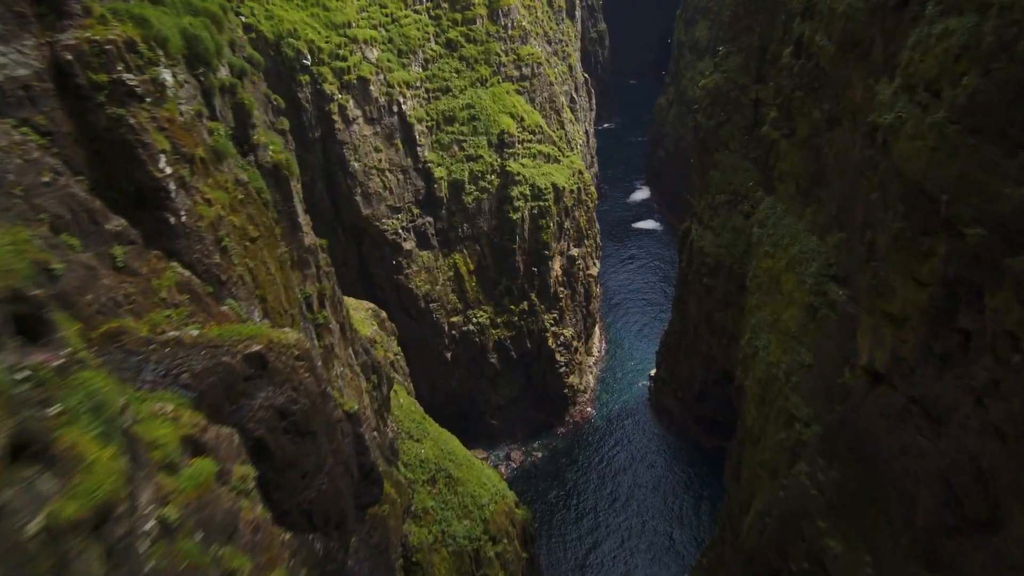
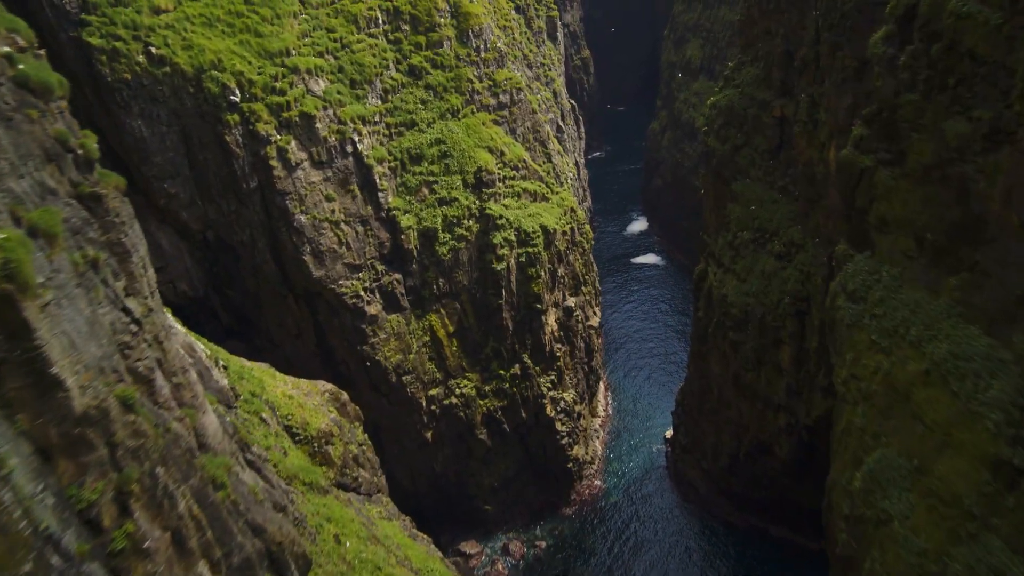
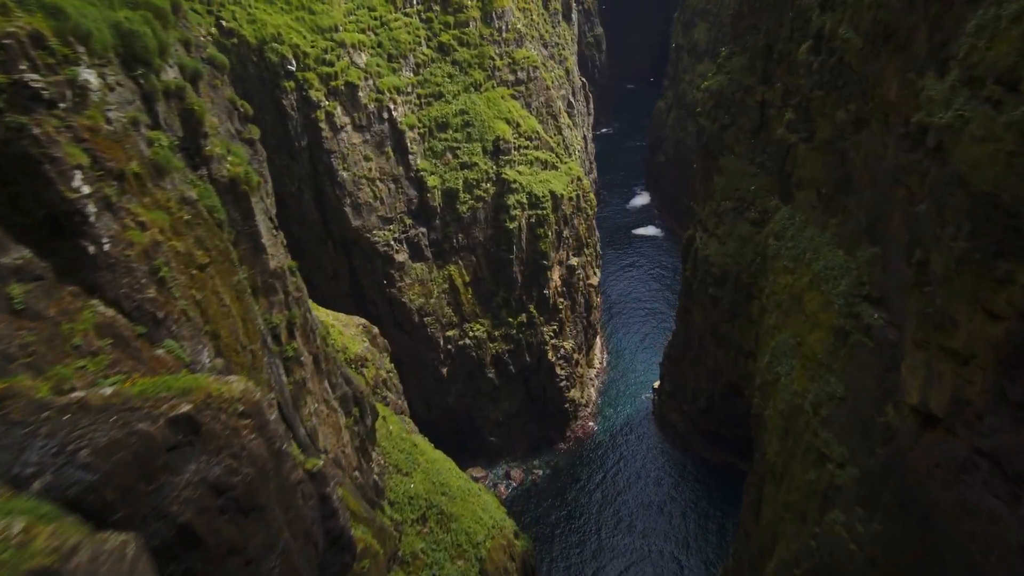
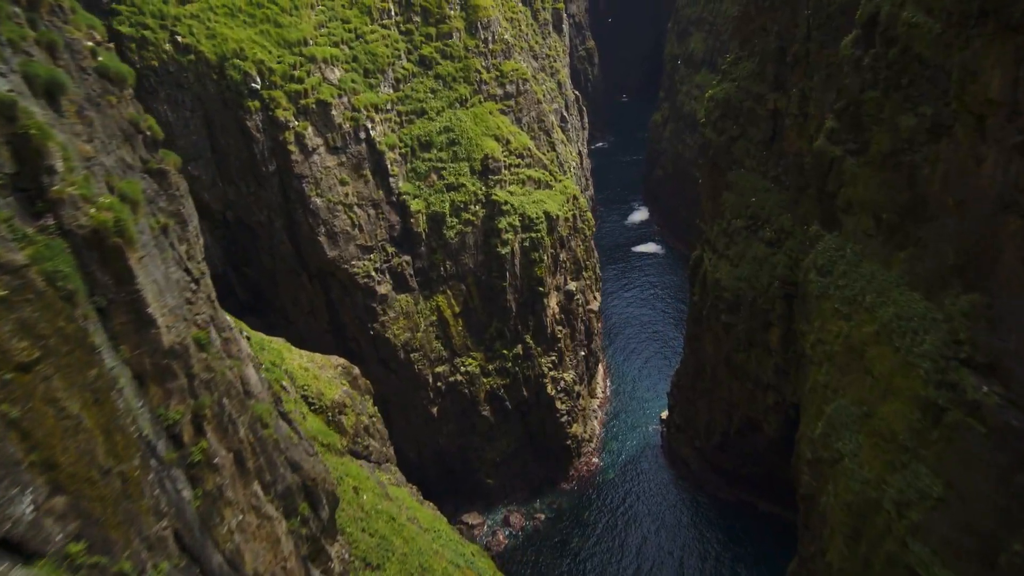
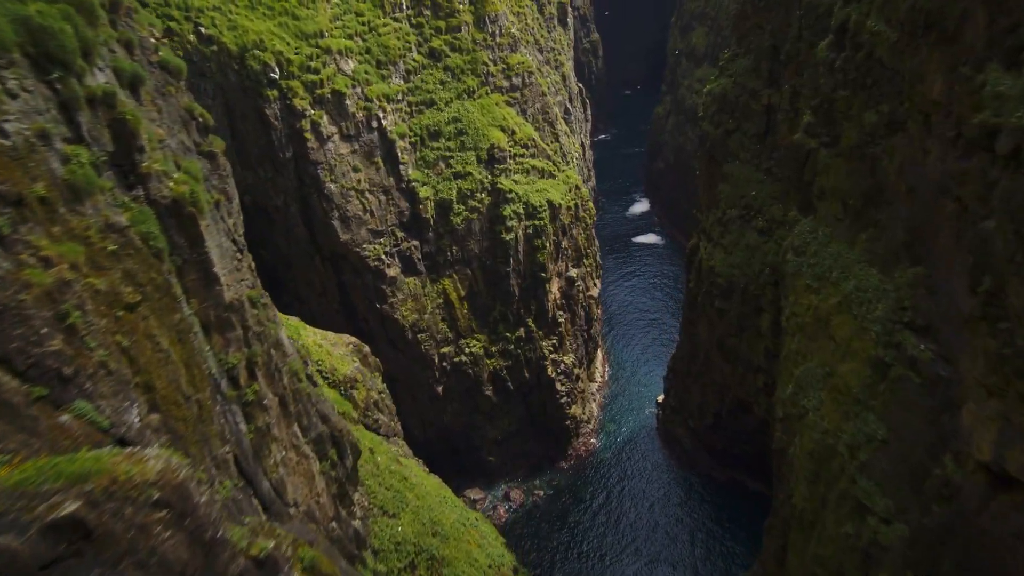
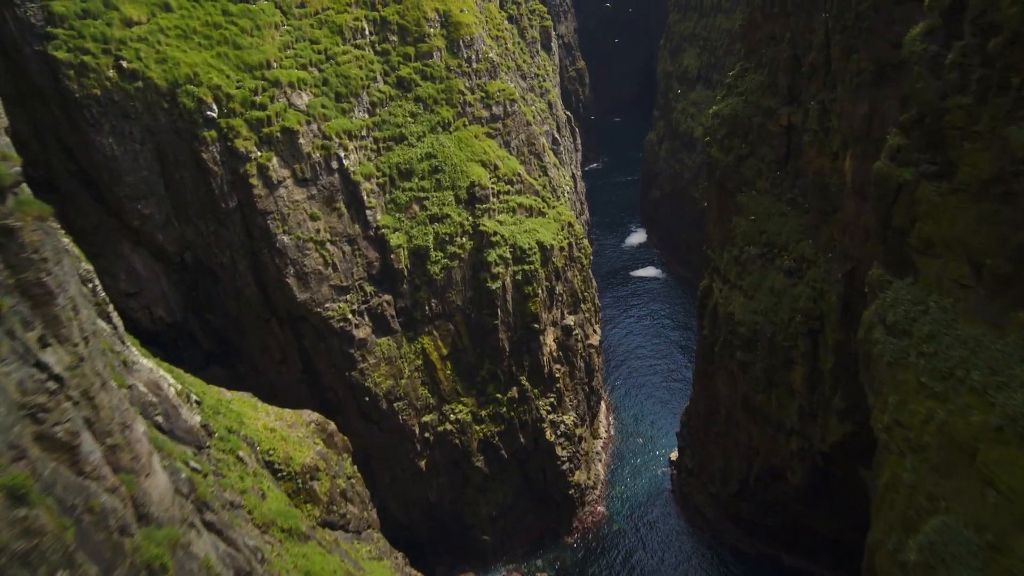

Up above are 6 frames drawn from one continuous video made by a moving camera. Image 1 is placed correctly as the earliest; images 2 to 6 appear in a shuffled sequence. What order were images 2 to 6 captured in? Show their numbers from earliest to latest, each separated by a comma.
3, 5, 4, 2, 6
